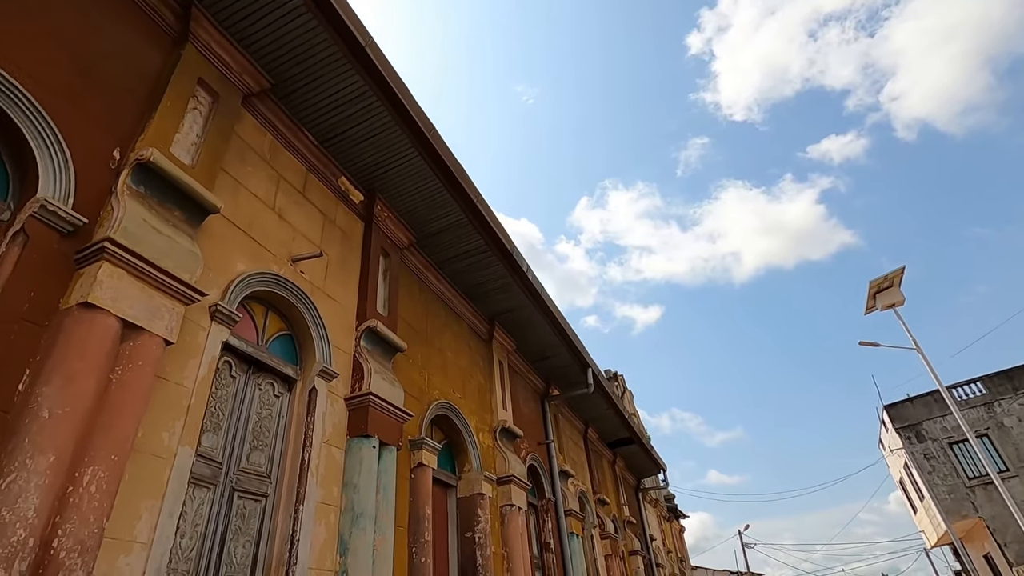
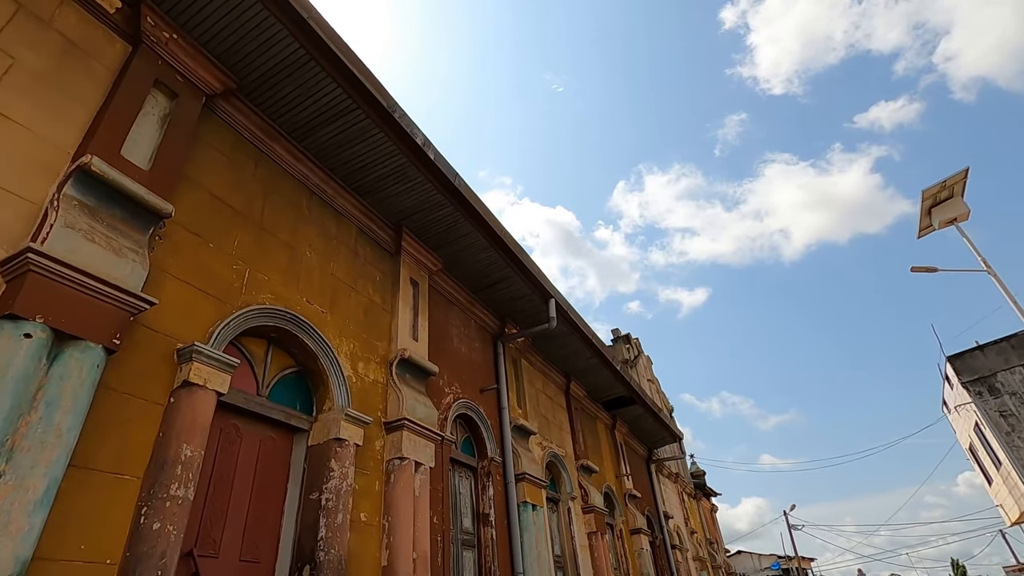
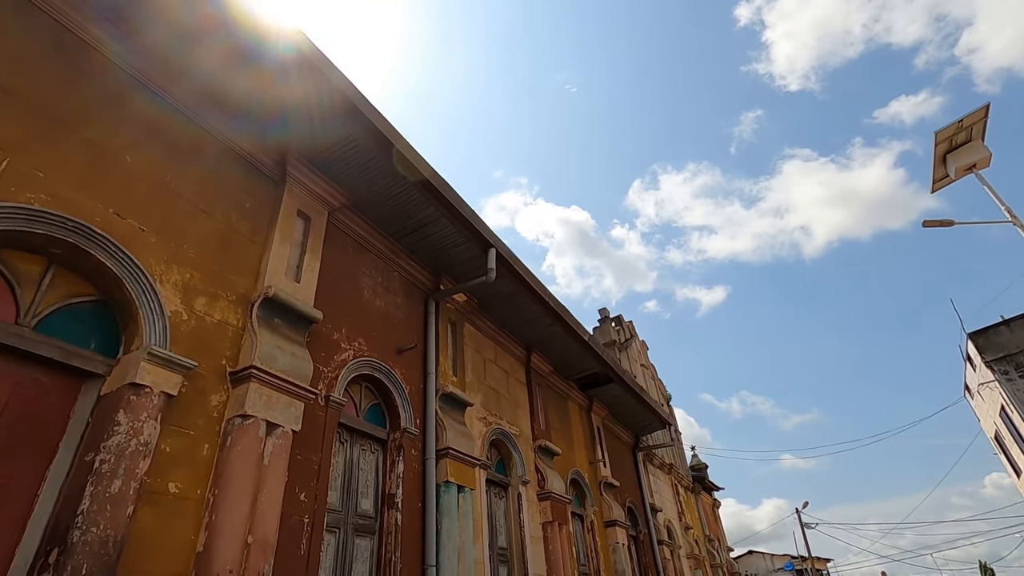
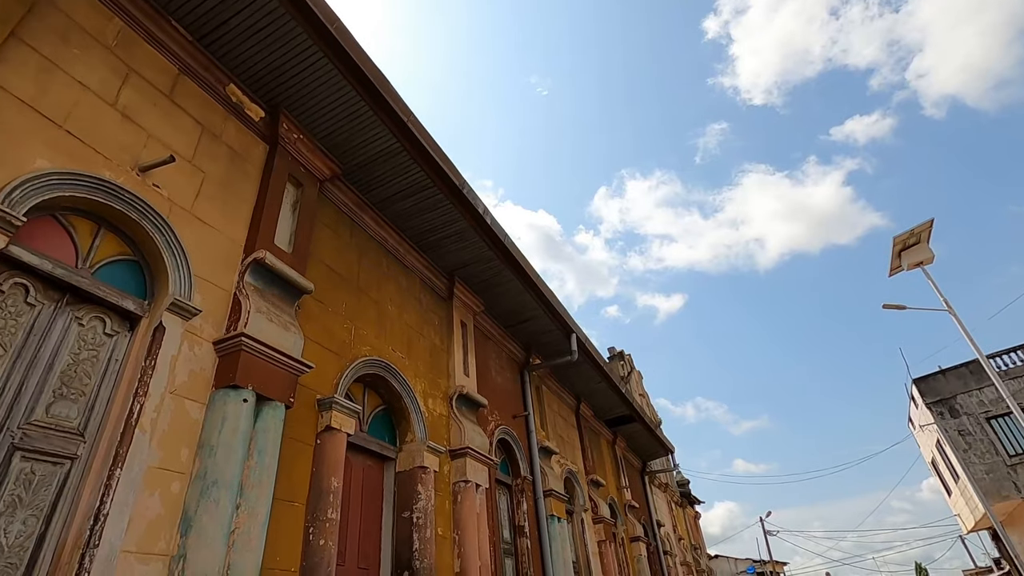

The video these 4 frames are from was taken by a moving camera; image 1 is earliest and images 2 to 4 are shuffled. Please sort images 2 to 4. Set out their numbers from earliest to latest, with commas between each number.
4, 2, 3
